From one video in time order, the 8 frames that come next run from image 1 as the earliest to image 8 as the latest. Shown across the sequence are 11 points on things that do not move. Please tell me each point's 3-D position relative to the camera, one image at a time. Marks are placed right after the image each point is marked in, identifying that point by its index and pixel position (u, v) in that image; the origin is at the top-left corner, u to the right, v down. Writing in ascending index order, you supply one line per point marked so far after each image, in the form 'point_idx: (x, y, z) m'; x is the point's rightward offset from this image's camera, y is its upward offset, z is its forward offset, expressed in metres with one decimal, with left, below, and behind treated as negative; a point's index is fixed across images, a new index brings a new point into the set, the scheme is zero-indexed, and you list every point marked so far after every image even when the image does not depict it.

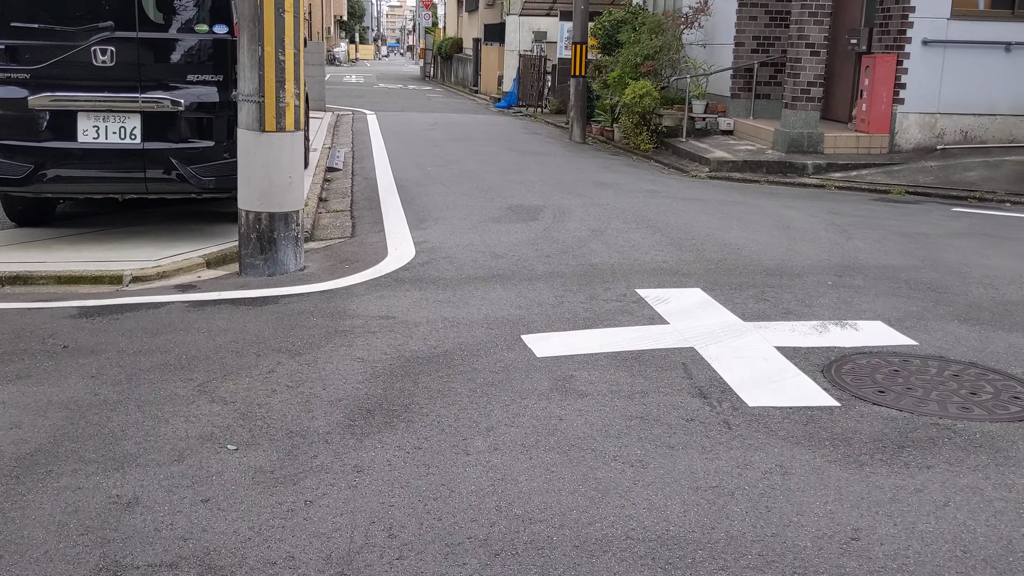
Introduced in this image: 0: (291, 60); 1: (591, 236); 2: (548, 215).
0: (-1.4, +1.5, +6.3) m
1: (+0.6, +0.4, +7.5) m
2: (+0.3, +0.6, +8.6) m
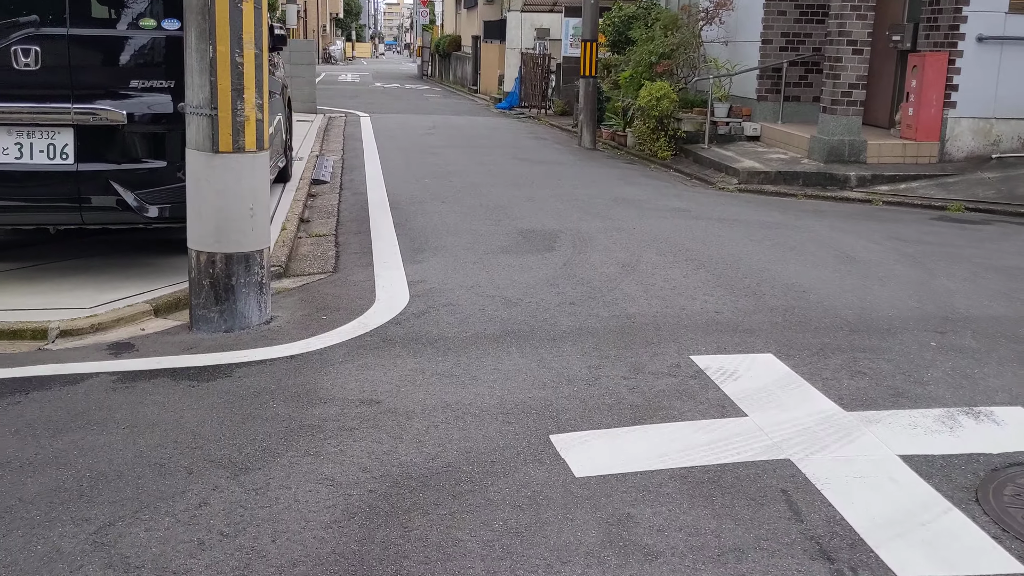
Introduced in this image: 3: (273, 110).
0: (-1.3, +1.2, +5.0) m
1: (+0.7, +0.1, +6.2) m
2: (+0.4, +0.3, +7.3) m
3: (-2.4, +1.8, +9.8) m
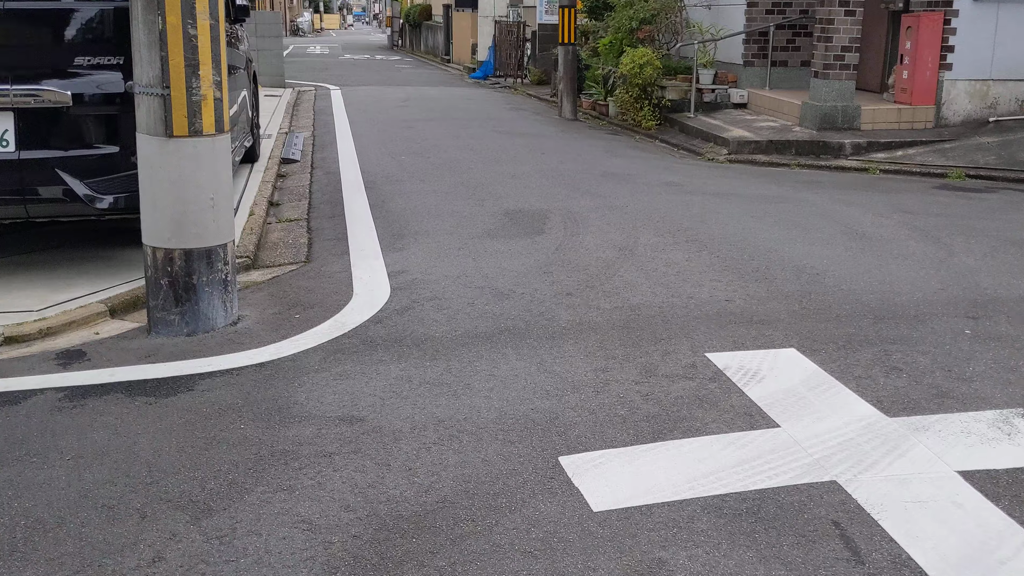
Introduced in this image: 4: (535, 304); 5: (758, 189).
0: (-1.4, +1.2, +4.5) m
1: (+0.6, +0.2, +5.7) m
2: (+0.3, +0.5, +6.8) m
3: (-2.6, +1.9, +9.2) m
4: (+0.1, -0.1, +4.9) m
5: (+2.1, +0.8, +8.4) m
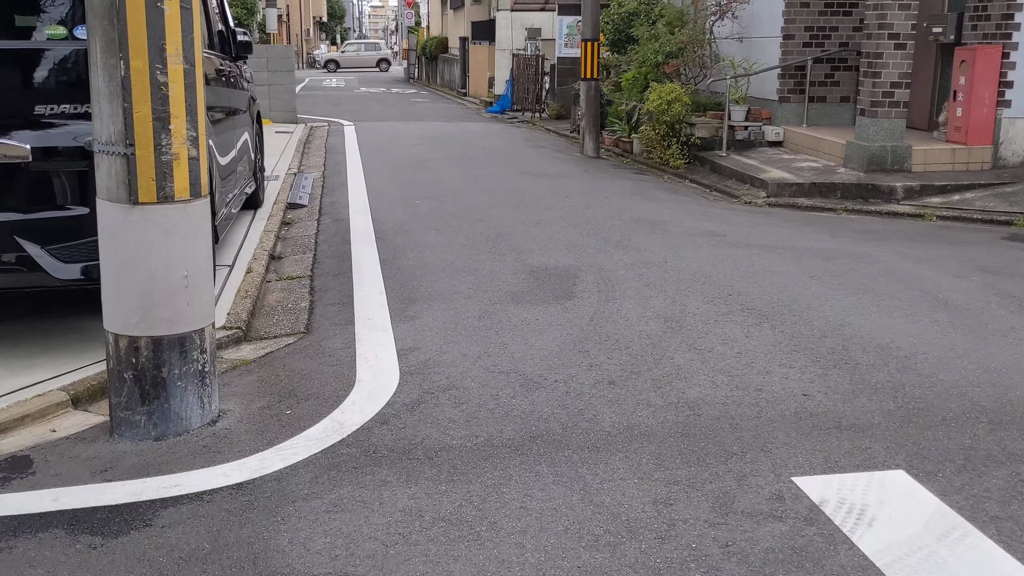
0: (-1.3, +0.8, +3.7) m
1: (+0.8, -0.2, +4.9) m
2: (+0.5, 0.0, +6.0) m
3: (-2.4, +1.4, +8.5) m
4: (+0.2, -0.5, +4.1) m
5: (+2.3, +0.4, +7.6) m
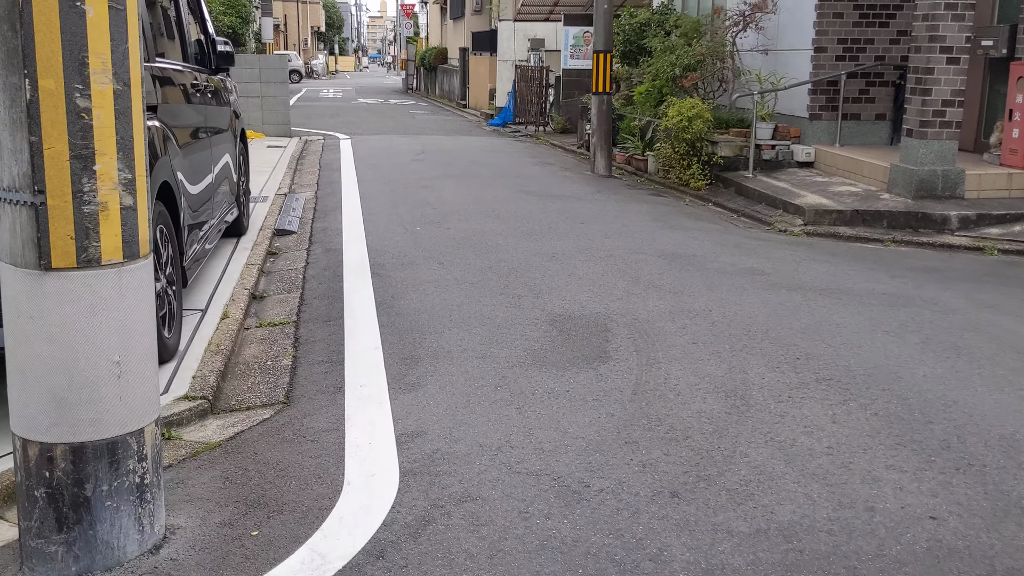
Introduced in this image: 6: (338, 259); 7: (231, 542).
0: (-1.1, +0.5, +2.8) m
1: (+0.9, -0.5, +4.0) m
2: (+0.6, -0.3, +5.1) m
3: (-2.2, +1.1, +7.5) m
4: (+0.4, -0.7, +3.1) m
5: (+2.4, 0.0, +6.6) m
6: (-1.4, +0.2, +7.9) m
7: (-0.9, -0.8, +3.2) m
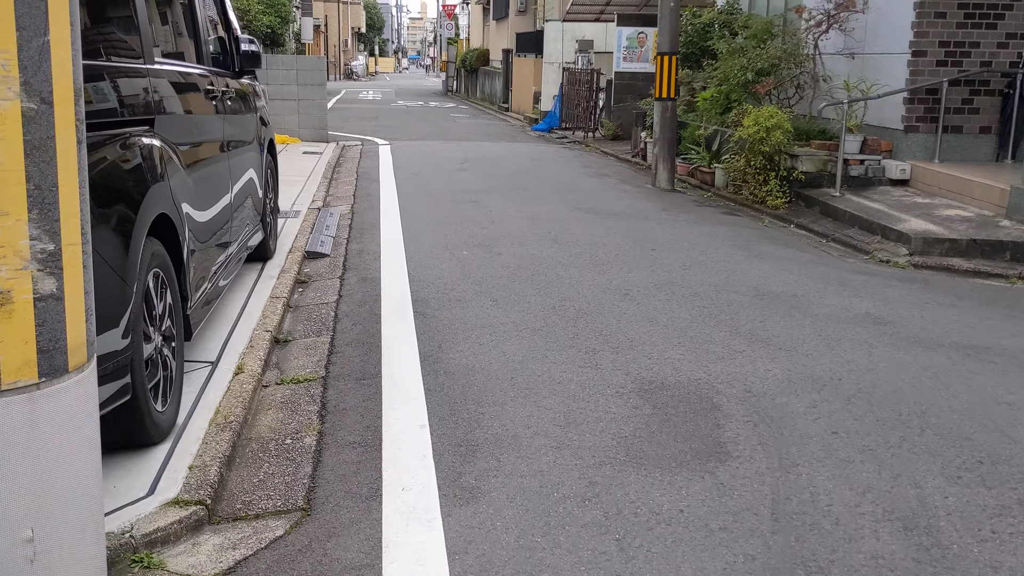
0: (-0.9, +0.3, +1.7) m
1: (+1.2, -0.8, +2.8) m
2: (+0.9, -0.6, +3.9) m
3: (-1.8, +0.8, +6.5) m
4: (+0.6, -1.0, +2.0) m
5: (+2.8, -0.3, +5.4) m
6: (-0.9, 0.0, +6.8) m
7: (-0.6, -1.1, +2.1) m
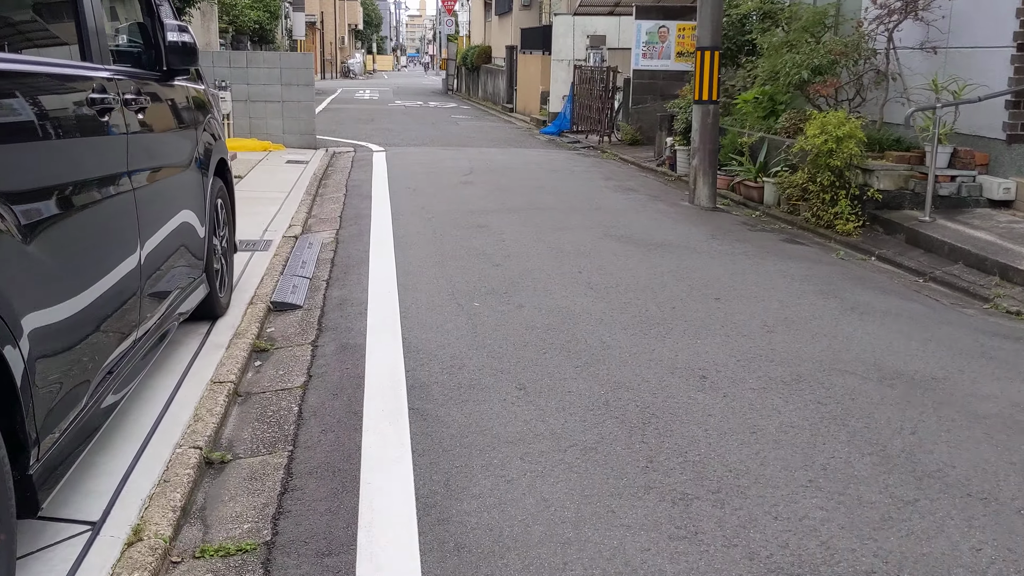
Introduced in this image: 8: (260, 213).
0: (-0.7, -0.1, -0.1) m
1: (+1.3, -1.2, +1.0) m
2: (+1.1, -1.0, +2.2) m
3: (-1.6, +0.4, +4.7) m
4: (+0.8, -1.4, +0.2) m
5: (+2.9, -0.7, +3.6) m
6: (-0.8, -0.4, +5.0) m
7: (-0.5, -1.5, +0.3) m
8: (-2.5, +0.7, +9.8) m
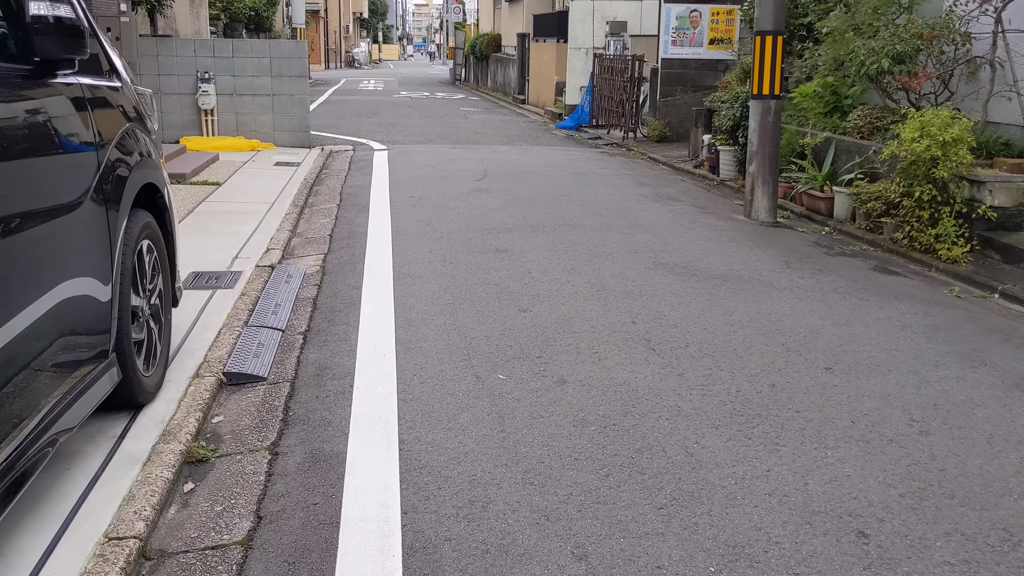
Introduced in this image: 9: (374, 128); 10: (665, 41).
0: (-0.6, -0.5, -1.7) m
1: (+1.5, -1.6, -0.6) m
2: (+1.2, -1.3, +0.5) m
3: (-1.5, +0.1, +3.1) m
4: (+0.9, -1.8, -1.4) m
5: (+3.1, -1.0, +2.0) m
6: (-0.6, -0.7, +3.4) m
7: (-0.3, -1.8, -1.3) m
8: (-2.3, +0.5, +8.2) m
9: (-2.6, +3.0, +18.3) m
10: (+2.4, +3.9, +15.5) m
